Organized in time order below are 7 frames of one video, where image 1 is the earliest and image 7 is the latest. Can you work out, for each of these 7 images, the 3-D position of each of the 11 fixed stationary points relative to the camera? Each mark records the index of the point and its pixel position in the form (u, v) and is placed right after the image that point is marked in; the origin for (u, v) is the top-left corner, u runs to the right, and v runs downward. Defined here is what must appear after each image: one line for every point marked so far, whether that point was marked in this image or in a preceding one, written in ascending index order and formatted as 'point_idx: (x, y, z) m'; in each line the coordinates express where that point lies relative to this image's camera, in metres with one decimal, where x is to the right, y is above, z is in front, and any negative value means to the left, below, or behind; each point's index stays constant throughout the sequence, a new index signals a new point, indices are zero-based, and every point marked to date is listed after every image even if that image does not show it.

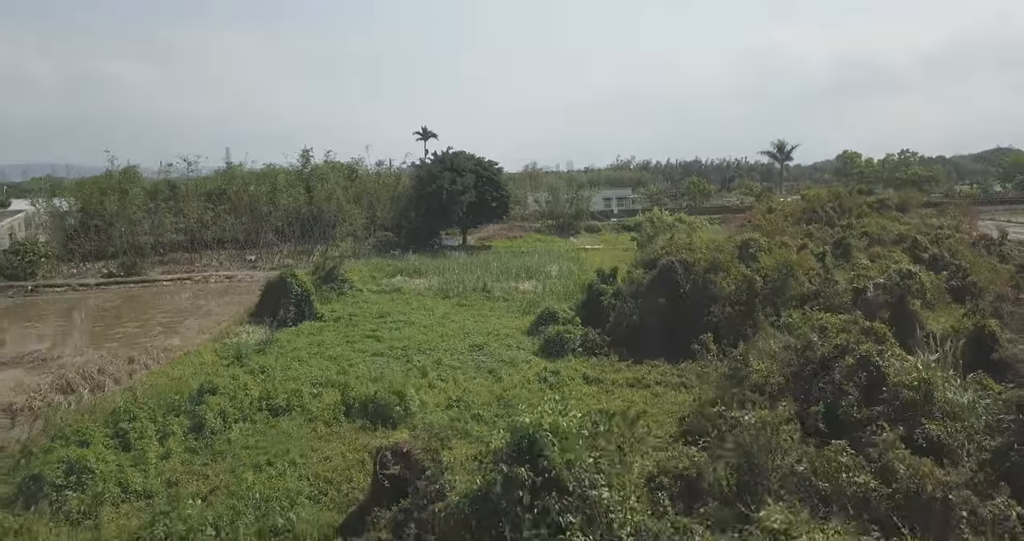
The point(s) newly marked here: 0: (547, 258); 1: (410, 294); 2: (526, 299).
0: (+0.9, +0.3, +19.3) m
1: (-1.9, -0.5, +14.4) m
2: (+0.2, -0.6, +13.7) m
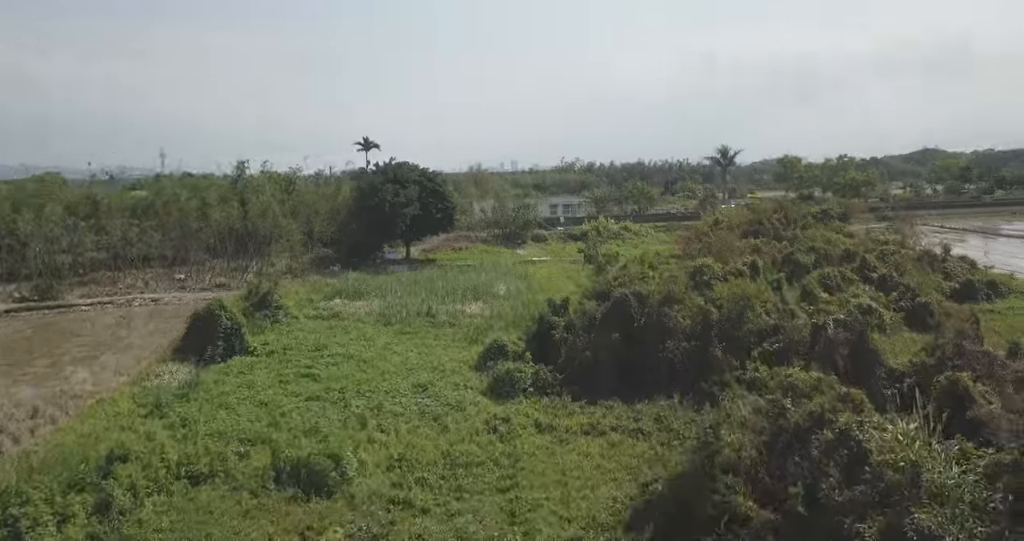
0: (-0.4, -0.1, +18.8) m
1: (-2.9, -0.9, +13.6) m
2: (-0.7, -1.0, +13.1) m
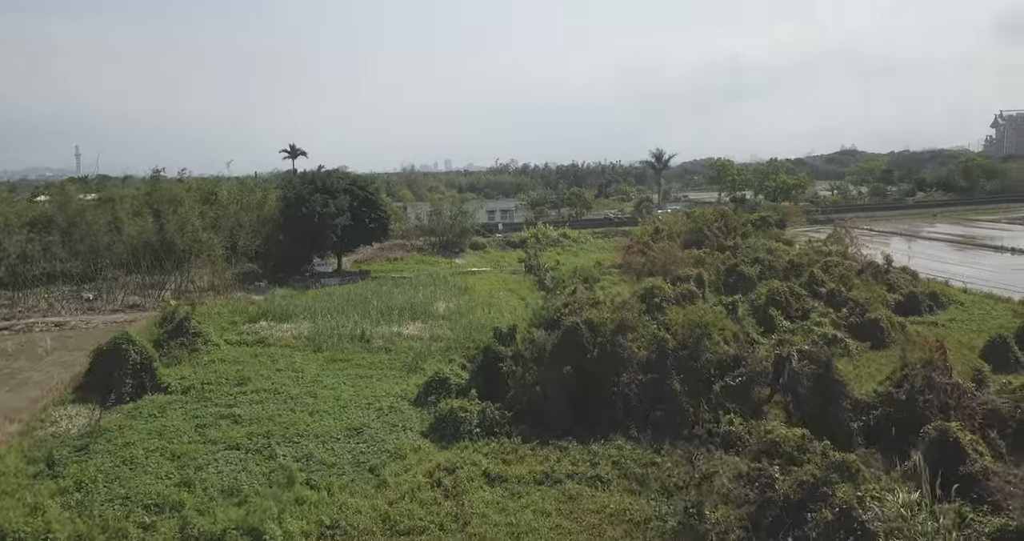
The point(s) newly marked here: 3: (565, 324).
0: (-1.9, -0.4, +17.9) m
1: (-3.9, -1.3, +12.6) m
2: (-1.7, -1.3, +12.3) m
3: (+0.6, -0.6, +9.0) m
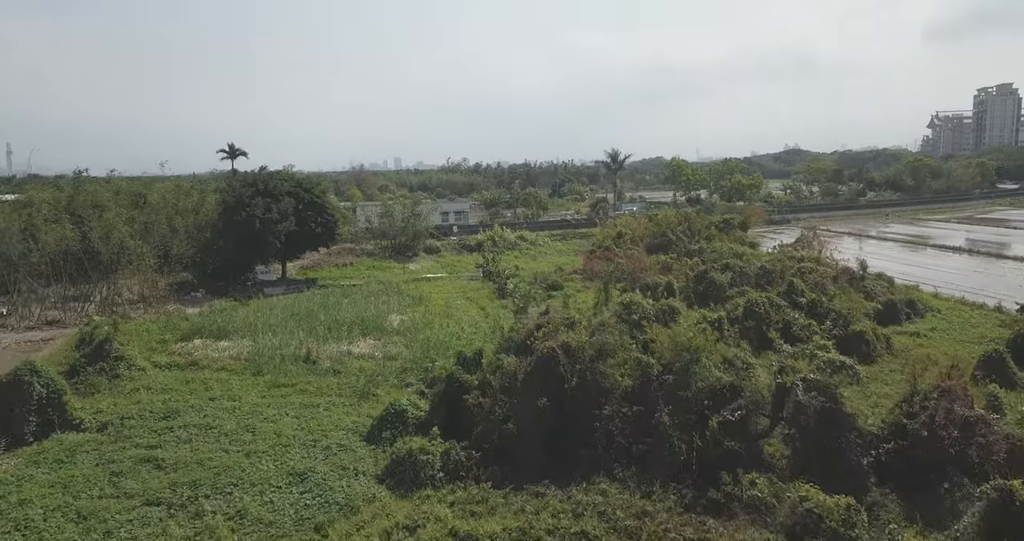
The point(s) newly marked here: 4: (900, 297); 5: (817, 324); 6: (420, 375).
0: (-2.8, -0.6, +16.7) m
1: (-4.4, -1.5, +11.2) m
2: (-2.2, -1.5, +11.1) m
3: (+0.3, -0.8, +8.0) m
4: (+7.1, -0.5, +14.0) m
5: (+4.7, -0.8, +11.8) m
6: (-1.3, -1.5, +10.9) m
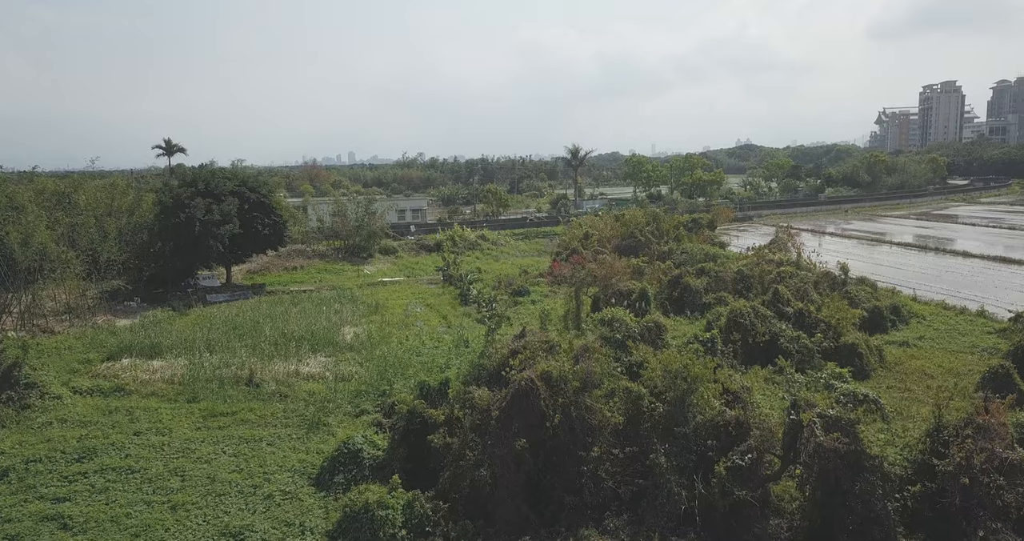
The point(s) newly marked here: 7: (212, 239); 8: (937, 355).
0: (-3.5, -0.8, +15.5) m
1: (-4.9, -1.7, +9.9) m
2: (-2.6, -1.7, +9.9) m
3: (0.0, -1.0, +6.9) m
4: (+6.5, -0.6, +13.3) m
5: (+4.2, -0.9, +11.0) m
6: (-1.7, -1.7, +9.8) m
7: (-6.9, +0.7, +17.6) m
8: (+6.3, -1.2, +11.2) m
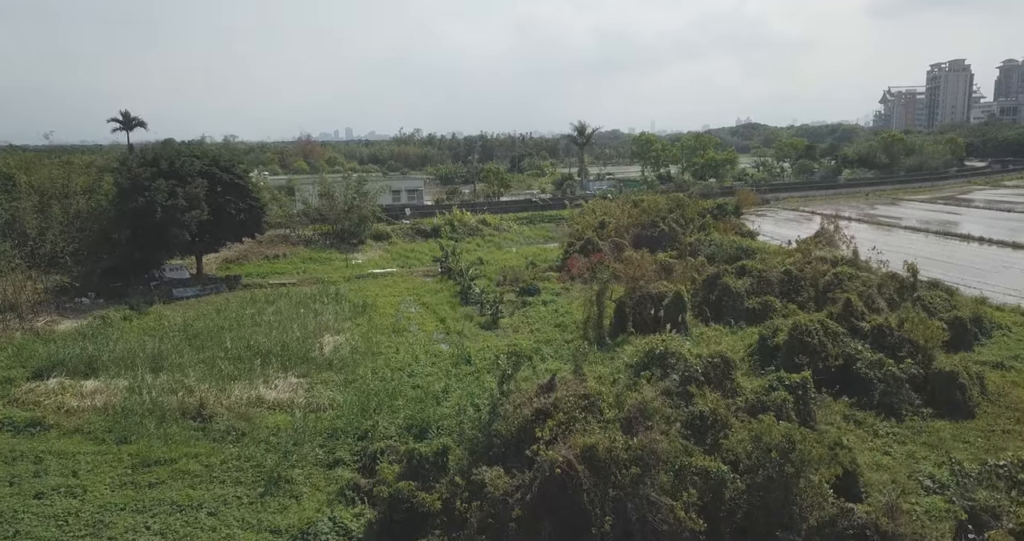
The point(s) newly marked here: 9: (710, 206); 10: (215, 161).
0: (-3.4, -0.7, +13.3) m
1: (-4.7, -1.8, +7.8) m
2: (-2.5, -1.8, +7.8) m
3: (+0.2, -1.2, +4.8) m
4: (+6.7, -0.6, +11.2) m
5: (+4.4, -1.0, +8.9) m
6: (-1.6, -1.8, +7.7) m
7: (-6.8, +0.9, +15.4) m
8: (+6.4, -1.3, +9.2) m
9: (+5.2, +1.7, +19.9) m
10: (-6.7, +2.5, +17.2) m
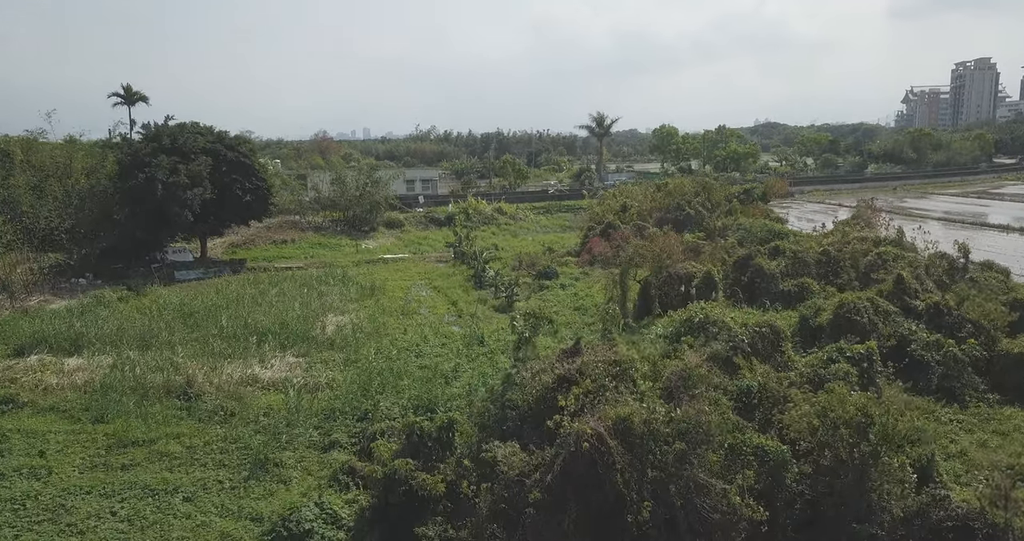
0: (-3.1, -0.3, +12.6) m
1: (-4.6, -1.4, +7.1) m
2: (-2.3, -1.4, +7.1) m
3: (+0.3, -0.9, +4.0) m
4: (+6.9, -0.3, +10.3) m
5: (+4.6, -0.7, +8.0) m
6: (-1.4, -1.4, +6.9) m
7: (-6.5, +1.3, +14.7) m
8: (+6.6, -1.1, +8.2) m
9: (+5.6, +2.0, +19.0) m
10: (-6.3, +2.8, +16.5) m
